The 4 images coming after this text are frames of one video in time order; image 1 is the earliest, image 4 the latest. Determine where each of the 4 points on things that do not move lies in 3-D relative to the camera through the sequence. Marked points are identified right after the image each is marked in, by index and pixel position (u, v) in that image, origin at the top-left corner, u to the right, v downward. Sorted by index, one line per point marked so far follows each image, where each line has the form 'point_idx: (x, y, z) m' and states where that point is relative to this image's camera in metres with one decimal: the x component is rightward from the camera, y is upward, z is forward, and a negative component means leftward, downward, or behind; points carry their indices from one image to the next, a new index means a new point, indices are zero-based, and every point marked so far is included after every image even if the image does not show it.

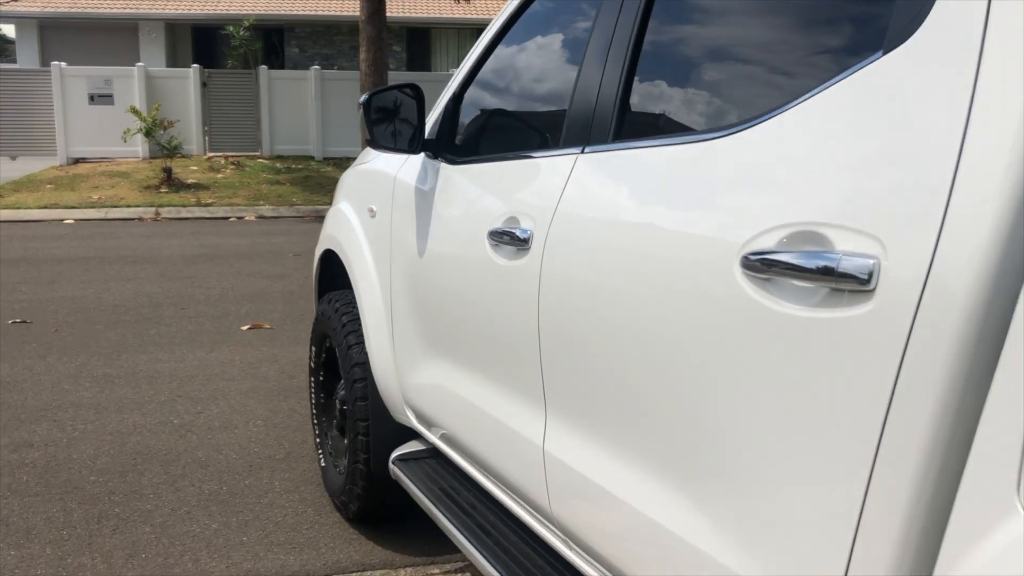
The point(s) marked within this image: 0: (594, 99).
0: (+0.2, +0.6, +2.3) m
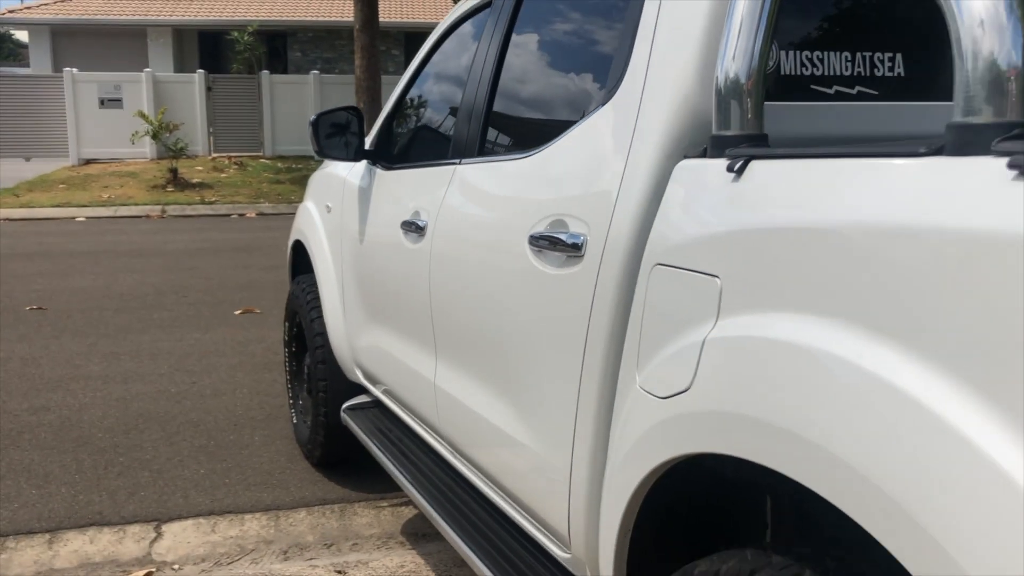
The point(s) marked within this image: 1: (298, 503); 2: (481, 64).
0: (-0.2, +0.7, +3.1) m
1: (-1.2, -1.2, +4.3) m
2: (-0.2, +0.9, +3.1) m
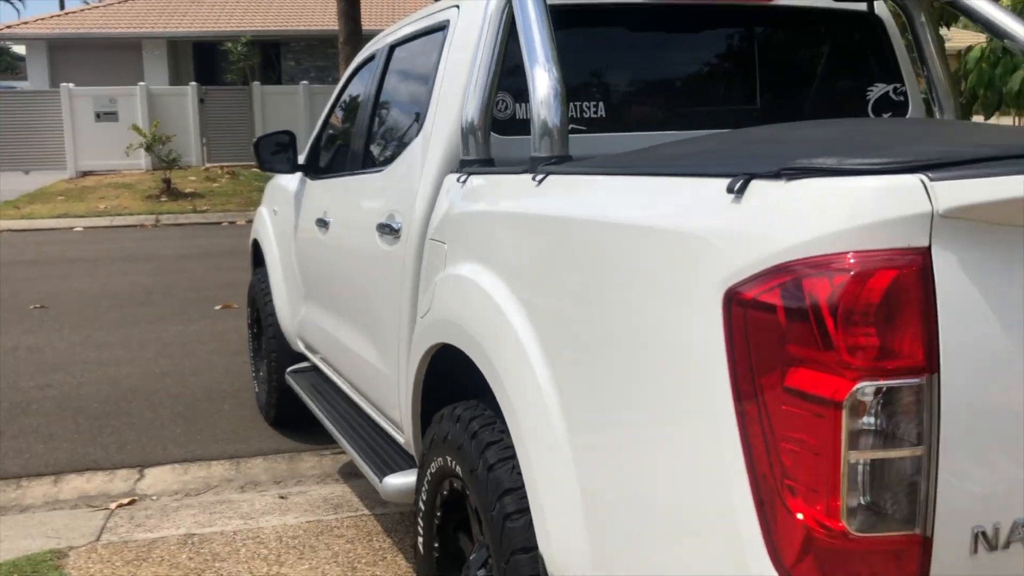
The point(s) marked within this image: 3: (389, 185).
0: (-0.8, +0.8, +4.1) m
1: (-1.8, -1.2, +5.3) m
2: (-0.8, +1.0, +4.1) m
3: (-0.5, +0.4, +3.3) m
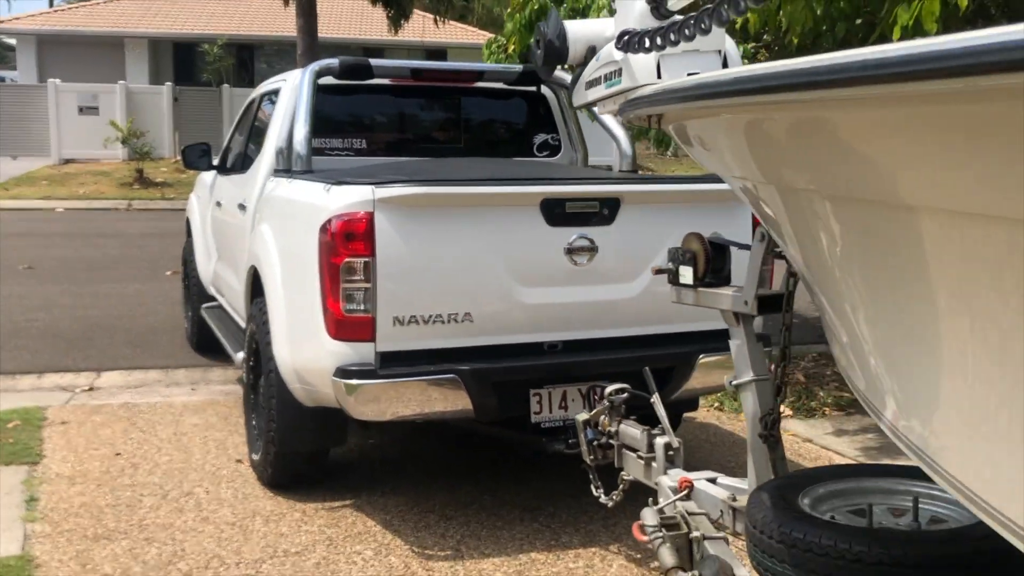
0: (-2.3, +1.1, +6.4) m
1: (-3.4, -0.8, +7.6) m
2: (-2.2, +1.4, +6.4) m
3: (-2.0, +0.8, +5.7) m
